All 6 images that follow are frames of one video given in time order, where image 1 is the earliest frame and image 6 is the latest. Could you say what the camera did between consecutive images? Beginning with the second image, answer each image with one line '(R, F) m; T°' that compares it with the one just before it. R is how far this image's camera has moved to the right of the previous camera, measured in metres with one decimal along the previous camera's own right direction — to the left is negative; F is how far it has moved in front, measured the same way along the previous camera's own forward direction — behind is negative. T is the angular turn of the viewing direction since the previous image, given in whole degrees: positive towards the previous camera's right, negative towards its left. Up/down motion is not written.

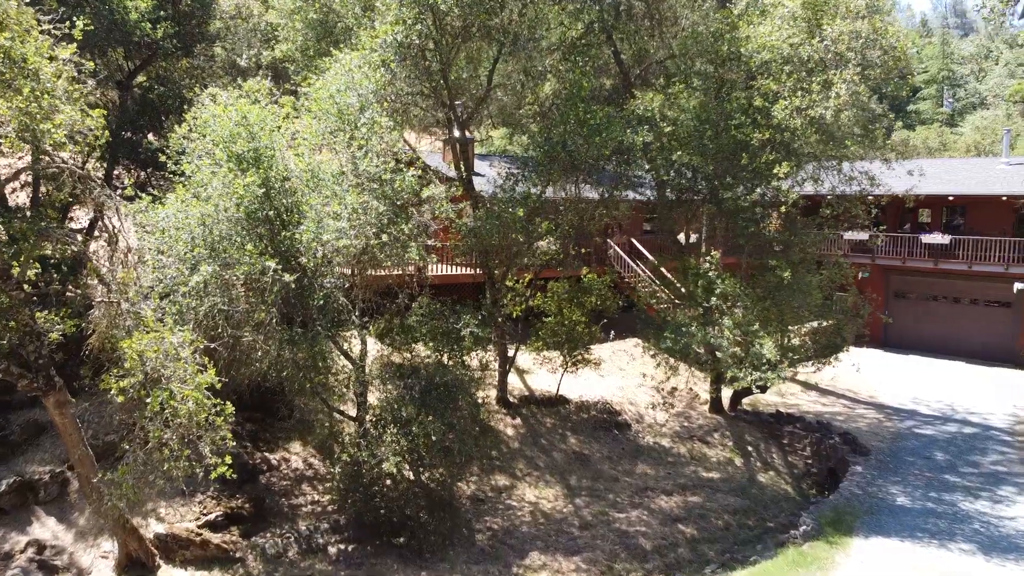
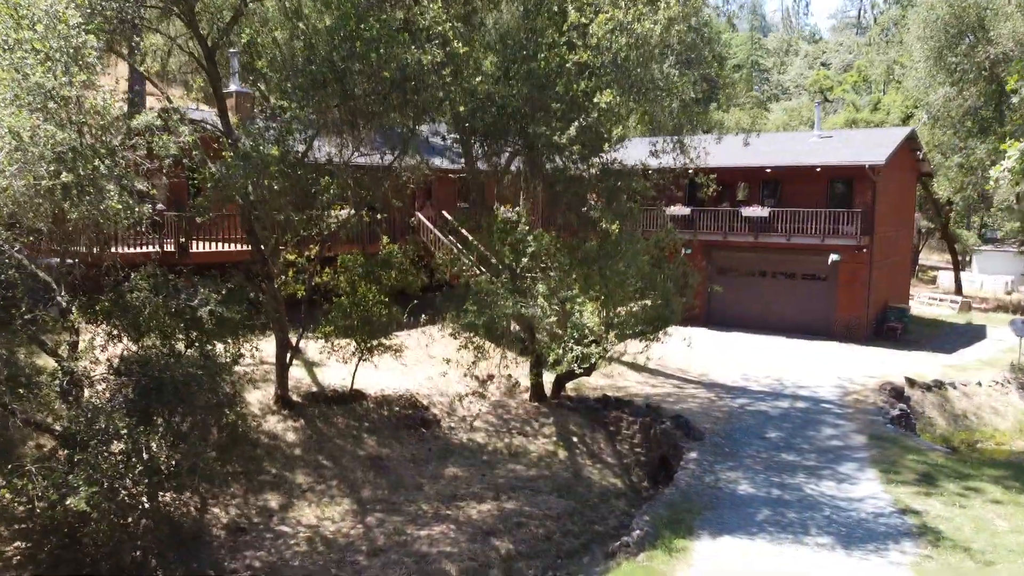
(+0.6, +1.0) m; 0°
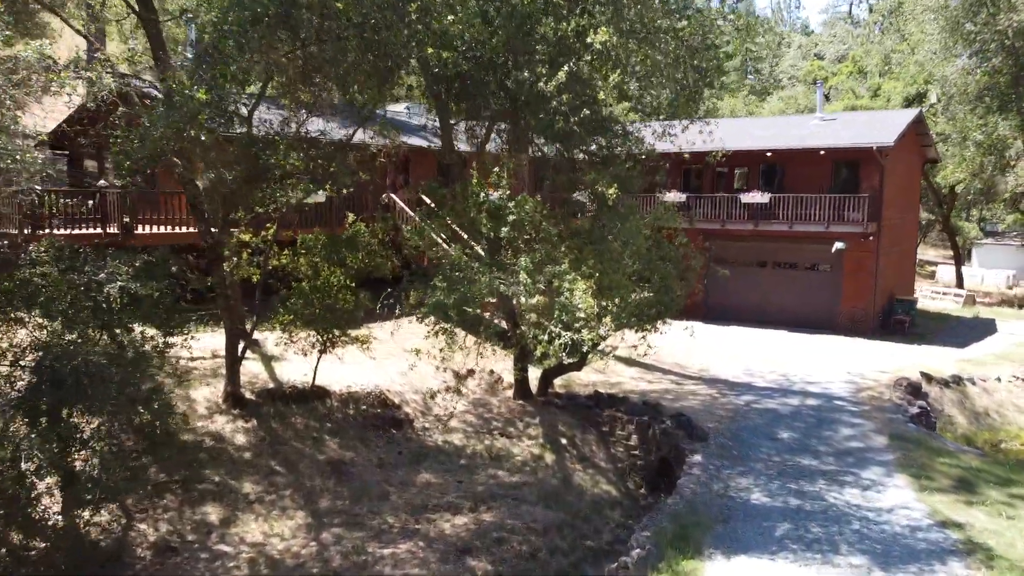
(+0.1, +1.6) m; +1°
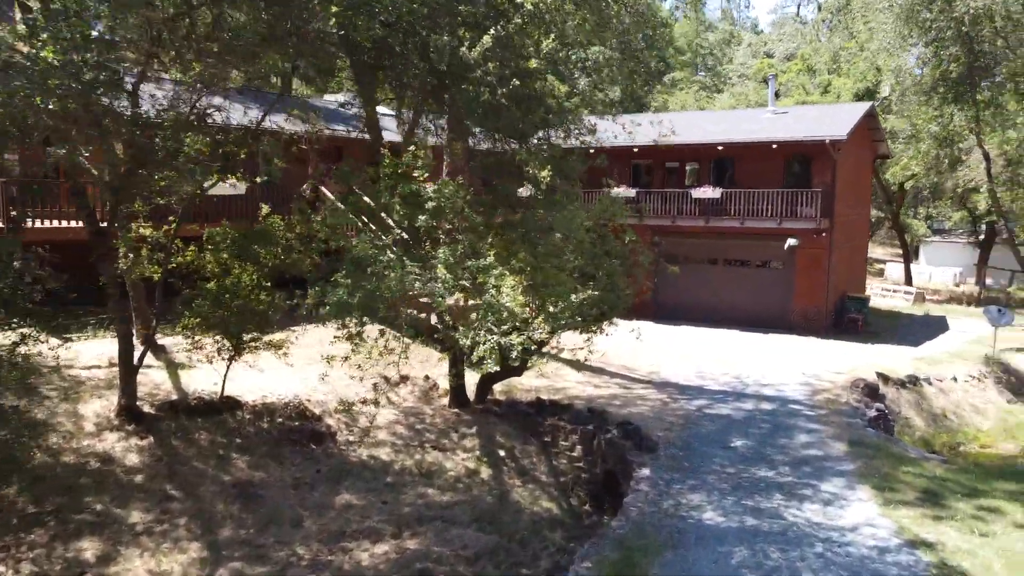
(+0.3, +1.1) m; +3°
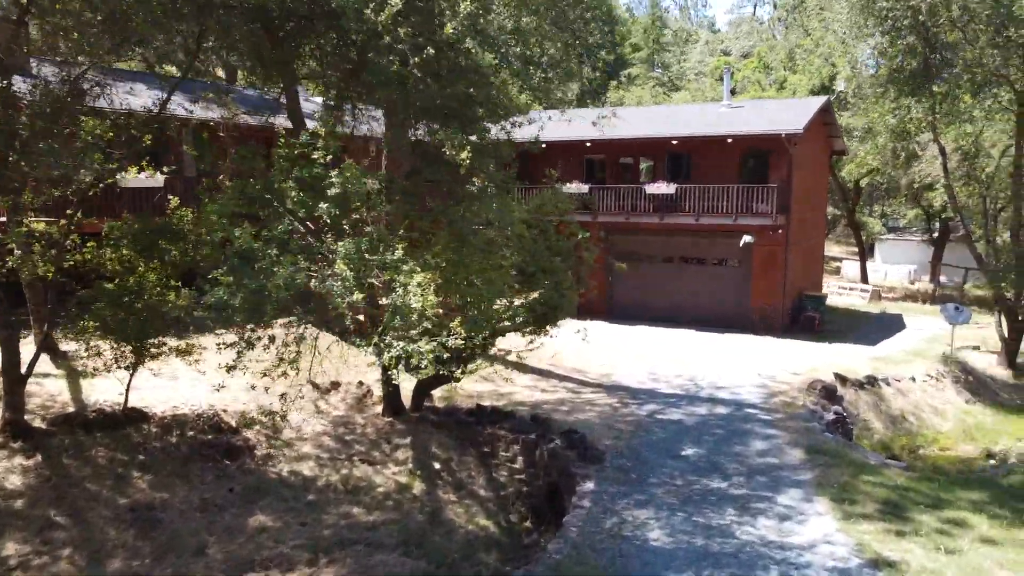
(+0.4, +0.9) m; +3°
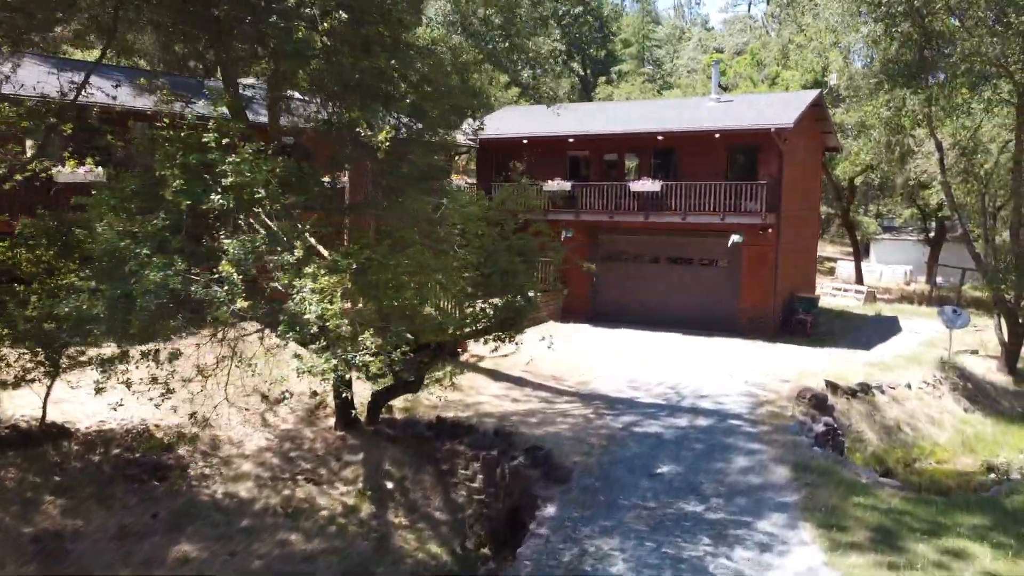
(+0.5, +0.9) m; 0°
